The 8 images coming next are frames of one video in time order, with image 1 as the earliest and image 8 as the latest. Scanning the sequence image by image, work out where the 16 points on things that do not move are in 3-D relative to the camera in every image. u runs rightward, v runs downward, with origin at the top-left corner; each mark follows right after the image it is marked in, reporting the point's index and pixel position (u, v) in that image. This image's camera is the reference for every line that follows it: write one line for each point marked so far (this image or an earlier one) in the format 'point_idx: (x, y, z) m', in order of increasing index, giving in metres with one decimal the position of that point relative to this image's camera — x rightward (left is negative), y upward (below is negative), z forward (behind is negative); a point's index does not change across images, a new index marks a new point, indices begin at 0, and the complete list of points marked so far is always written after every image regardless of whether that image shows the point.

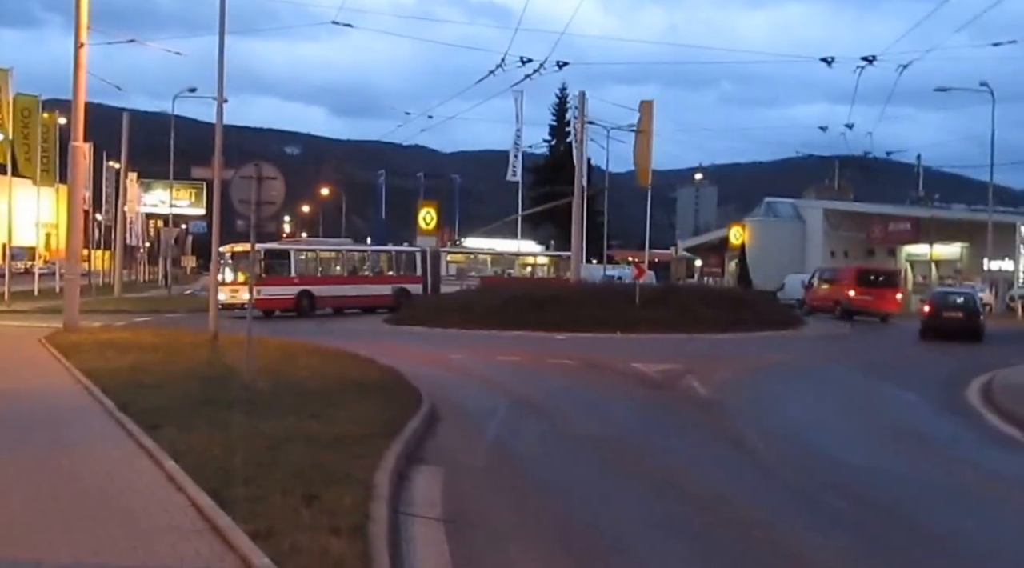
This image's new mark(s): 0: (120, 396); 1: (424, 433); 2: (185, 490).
0: (-5.2, -1.5, +15.9) m
1: (-1.1, -1.7, +14.3) m
2: (-2.4, -1.5, +8.9) m
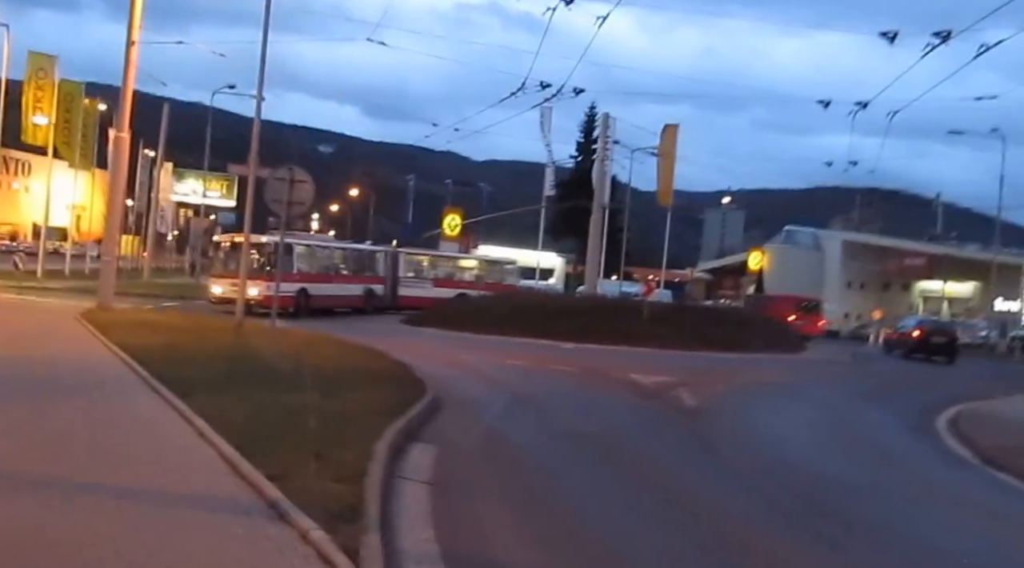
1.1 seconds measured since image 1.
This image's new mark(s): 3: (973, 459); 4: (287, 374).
0: (-5.2, -1.2, +17.6) m
1: (-1.2, -1.7, +15.9) m
2: (-2.6, -1.4, +10.5) m
3: (+7.4, -2.8, +19.4) m
4: (-3.4, -1.3, +17.9) m
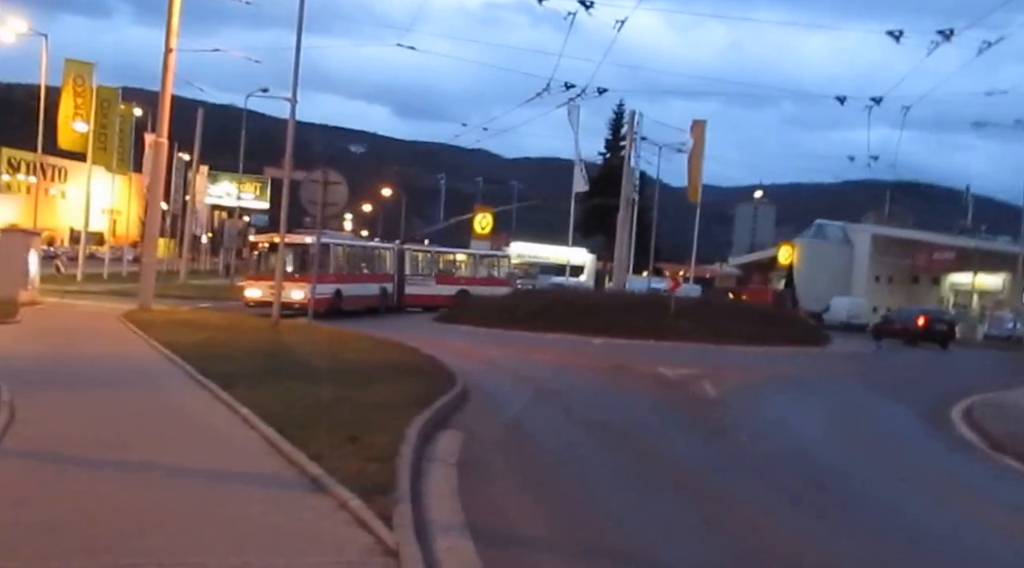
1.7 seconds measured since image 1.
0: (-4.8, -1.2, +18.5) m
1: (-0.8, -1.7, +16.7) m
2: (-2.4, -1.4, +11.4) m
3: (+7.8, -2.7, +19.9) m
4: (-3.0, -1.3, +18.8) m
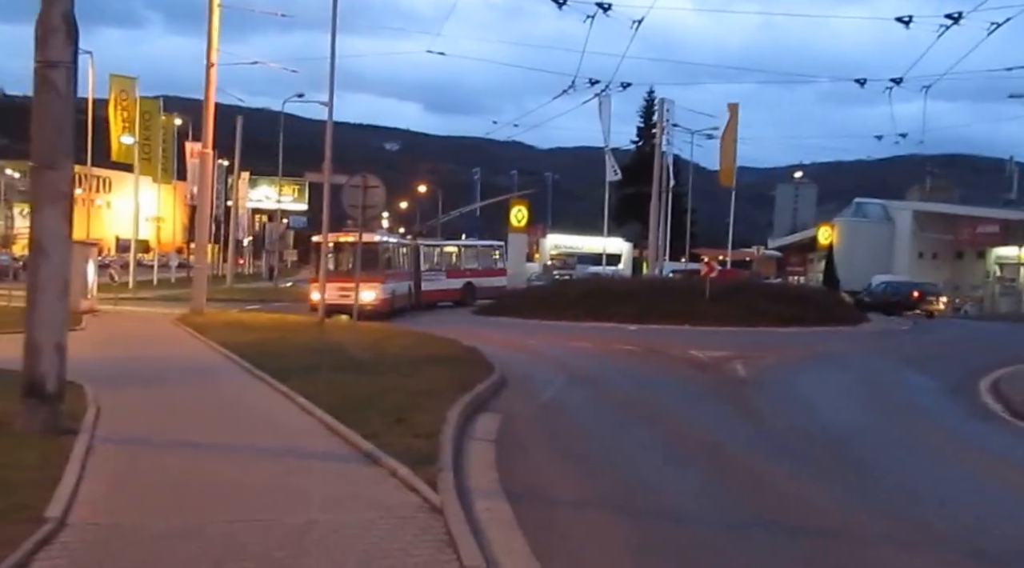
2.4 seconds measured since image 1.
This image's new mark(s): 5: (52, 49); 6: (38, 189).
0: (-4.3, -1.3, +19.8) m
1: (-0.3, -1.6, +17.8) m
2: (-2.1, -1.4, +12.6) m
3: (+8.5, -2.2, +20.8) m
4: (-2.4, -1.3, +20.0) m
5: (-3.9, +2.0, +10.1) m
6: (-4.1, +0.8, +10.3) m
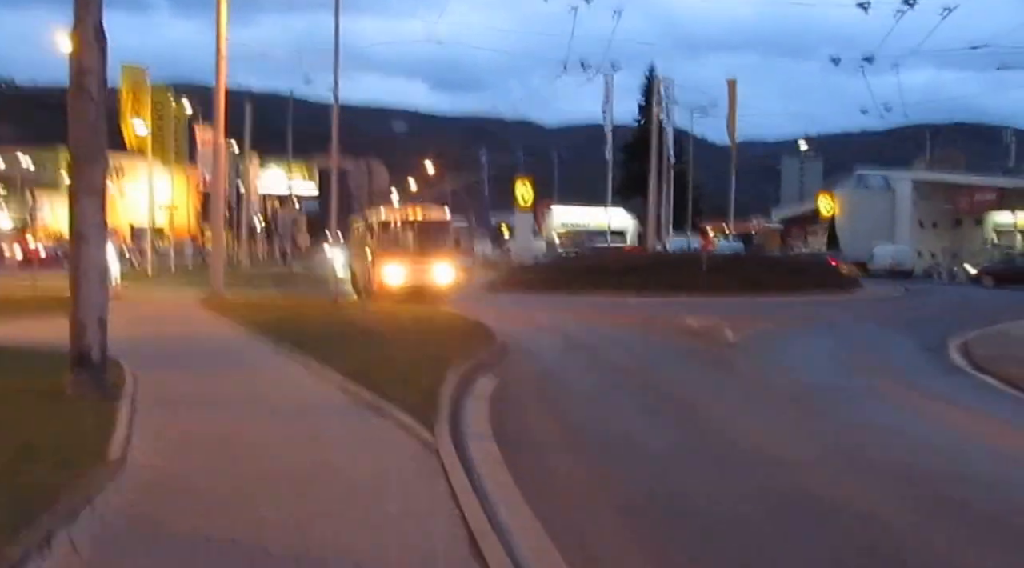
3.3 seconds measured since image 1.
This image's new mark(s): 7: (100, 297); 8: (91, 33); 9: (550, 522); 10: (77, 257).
0: (-4.3, -0.9, +21.2) m
1: (-0.3, -1.2, +19.3) m
2: (-2.2, -1.1, +14.0) m
3: (+8.5, -1.6, +22.1) m
4: (-2.4, -0.9, +21.4) m
5: (-4.0, +2.2, +11.5) m
6: (-4.2, +1.0, +11.7) m
7: (-4.1, -0.1, +11.9) m
8: (-4.0, +2.3, +11.5) m
9: (+0.3, -1.5, +7.9) m
10: (-4.2, +0.3, +11.8) m
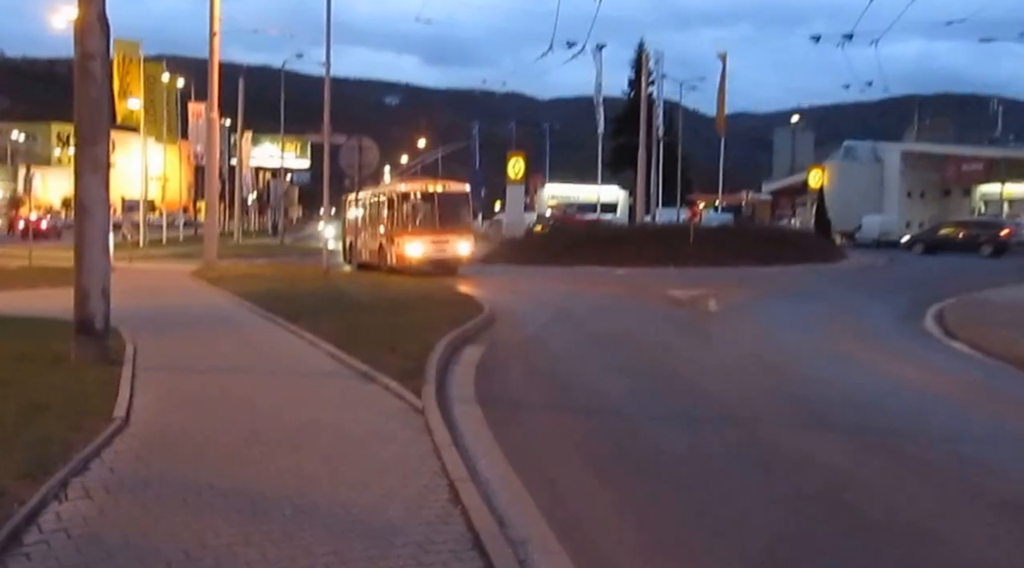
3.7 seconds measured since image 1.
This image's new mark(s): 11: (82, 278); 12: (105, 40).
0: (-4.5, -0.4, +21.8) m
1: (-0.5, -0.7, +19.9) m
2: (-2.3, -0.8, +14.6) m
3: (+8.2, -1.0, +22.8) m
4: (-2.7, -0.4, +22.0) m
5: (-4.2, +2.4, +12.0) m
6: (-4.4, +1.3, +12.3) m
7: (-4.3, +0.2, +12.5) m
8: (-4.2, +2.6, +12.0) m
9: (+0.1, -1.3, +8.5) m
10: (-4.4, +0.6, +12.3) m
11: (-4.5, +0.1, +12.4) m
12: (-4.1, +2.5, +12.2) m
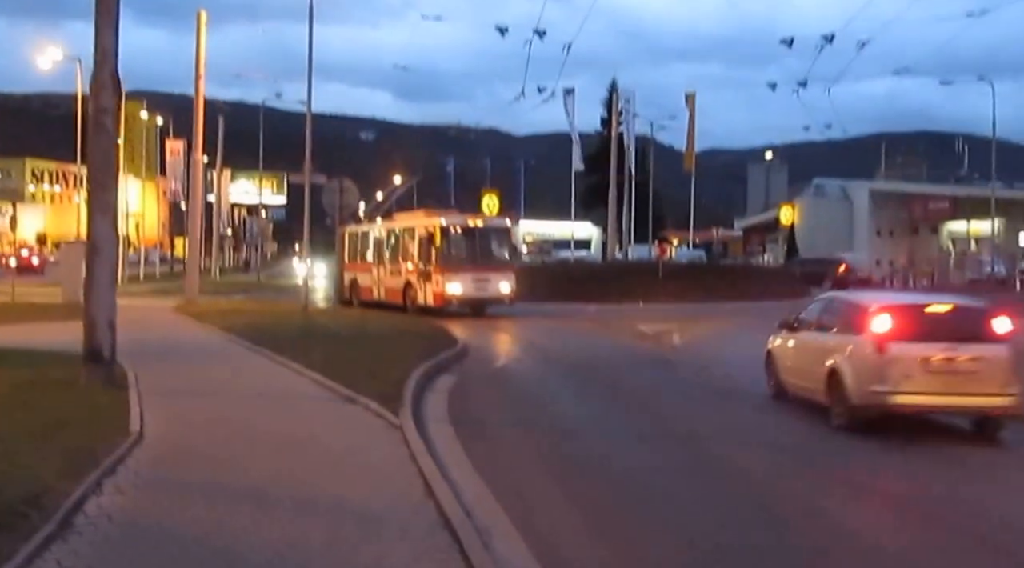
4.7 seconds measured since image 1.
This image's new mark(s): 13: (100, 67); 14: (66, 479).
0: (-5.0, -1.1, +22.9) m
1: (-1.0, -1.3, +21.1) m
2: (-2.7, -1.2, +15.8) m
3: (+7.7, -1.7, +24.2) m
4: (-3.2, -1.0, +23.2) m
5: (-4.5, +2.1, +13.3) m
6: (-4.7, +0.9, +13.5) m
7: (-4.6, -0.2, +13.7) m
8: (-4.5, +2.3, +13.2) m
9: (-0.2, -1.6, +9.7) m
10: (-4.8, +0.2, +13.5) m
11: (-4.8, -0.3, +13.6) m
12: (-4.4, +2.1, +13.4) m
13: (-4.6, +2.4, +13.2) m
14: (-2.9, -1.3, +7.7) m
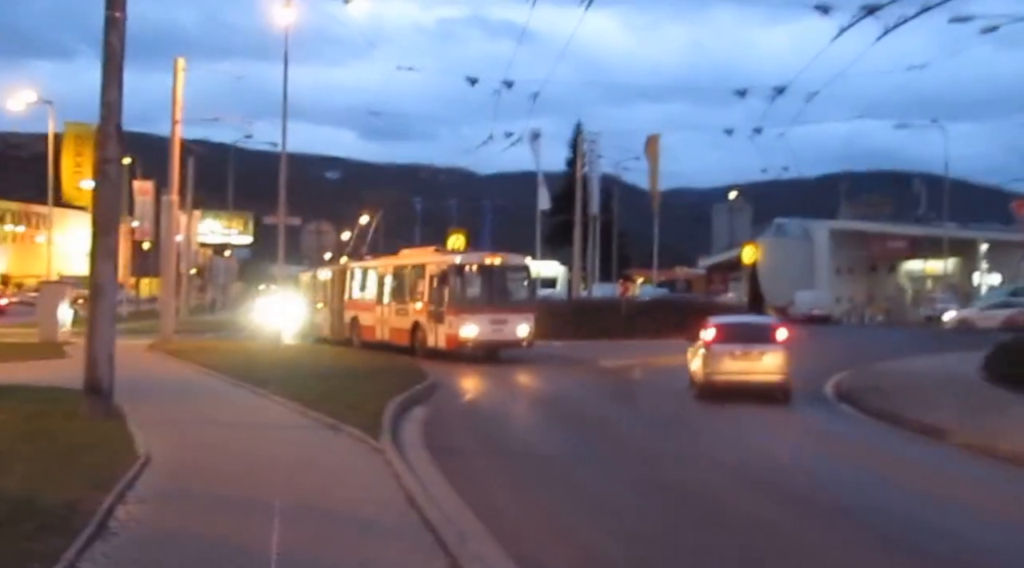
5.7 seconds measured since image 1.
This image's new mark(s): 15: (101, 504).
0: (-5.7, -1.8, +23.9) m
1: (-1.6, -2.0, +22.2) m
2: (-3.1, -1.7, +16.8) m
3: (+7.0, -2.4, +25.5) m
4: (-3.8, -1.8, +24.2) m
5: (-4.9, +1.6, +14.3) m
6: (-5.1, +0.5, +14.5) m
7: (-5.0, -0.7, +14.7) m
8: (-4.9, +1.8, +14.3) m
9: (-0.4, -1.9, +10.8) m
10: (-5.1, -0.3, +14.5) m
11: (-5.2, -0.8, +14.6) m
12: (-4.8, +1.7, +14.5) m
13: (-4.9, +2.0, +14.3) m
14: (-3.0, -1.5, +8.7) m
15: (-2.8, -1.5, +8.2) m
